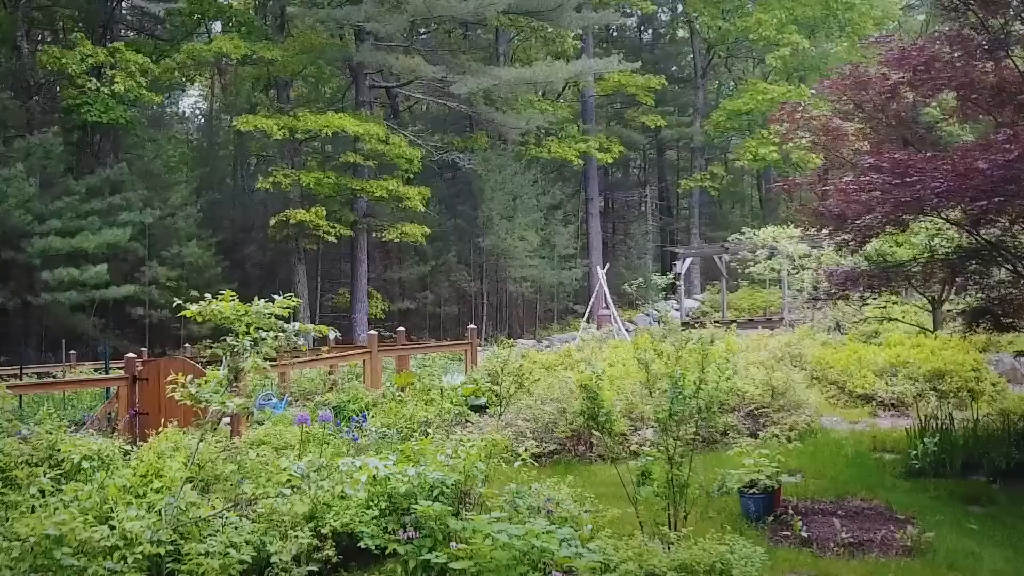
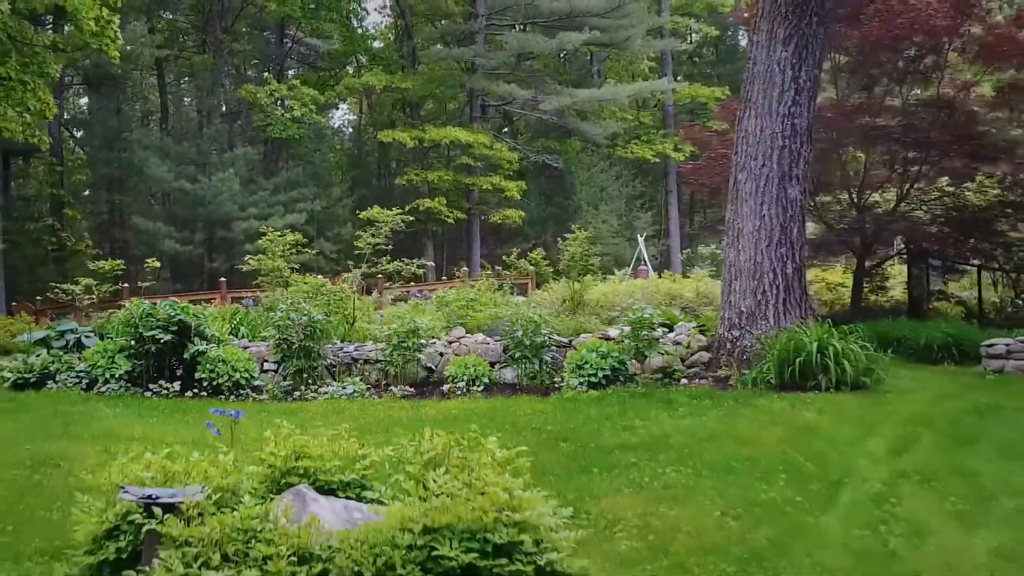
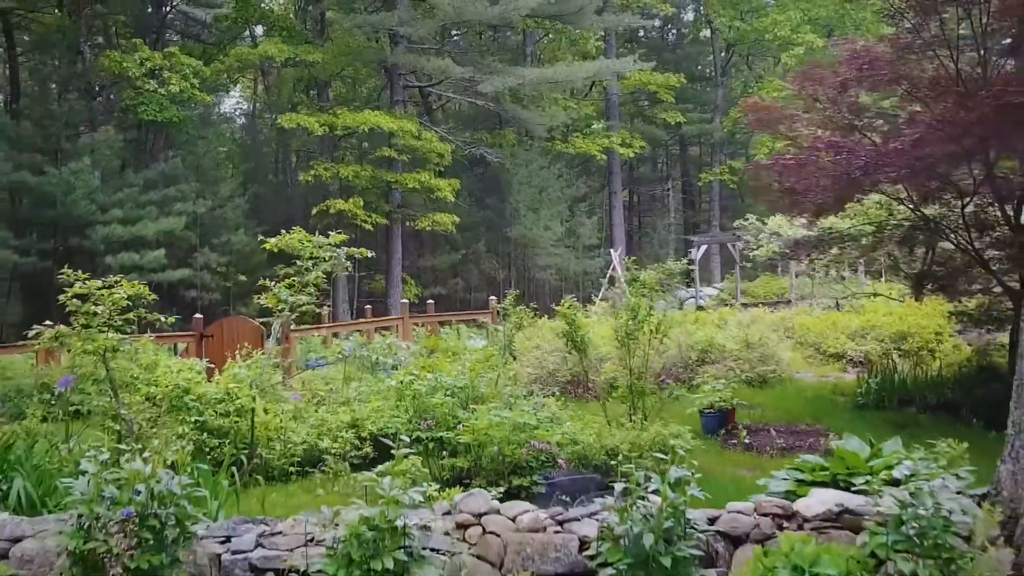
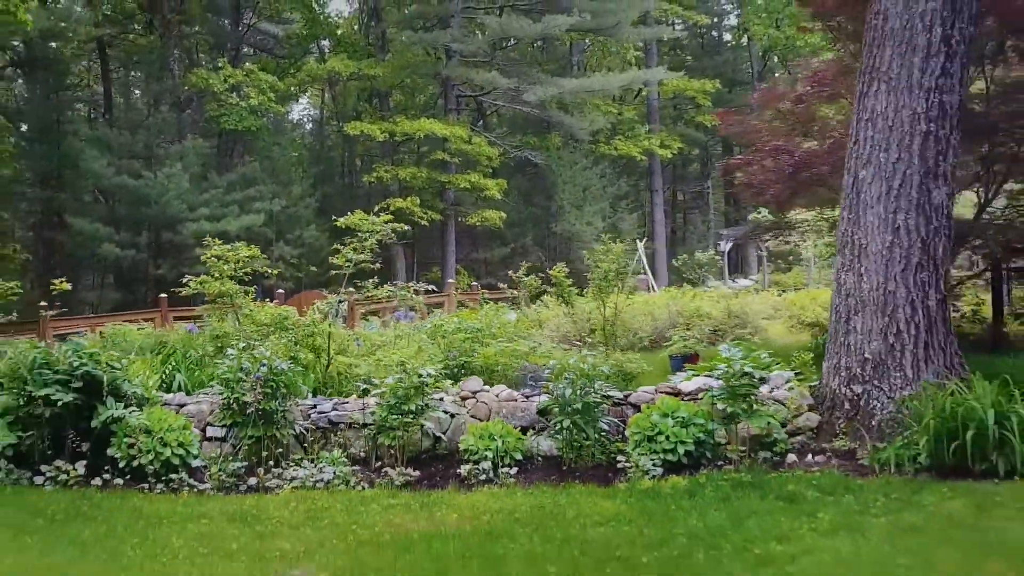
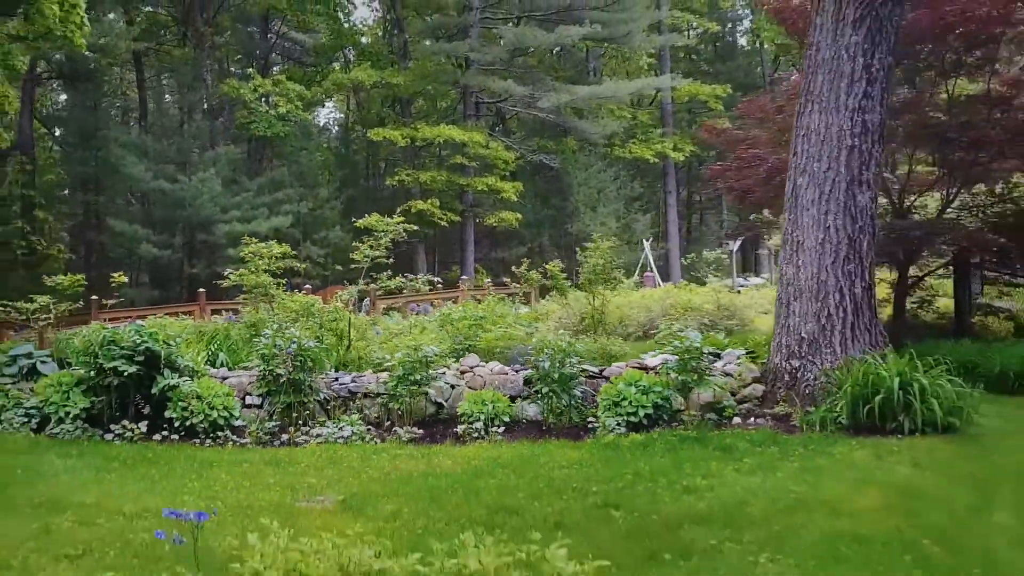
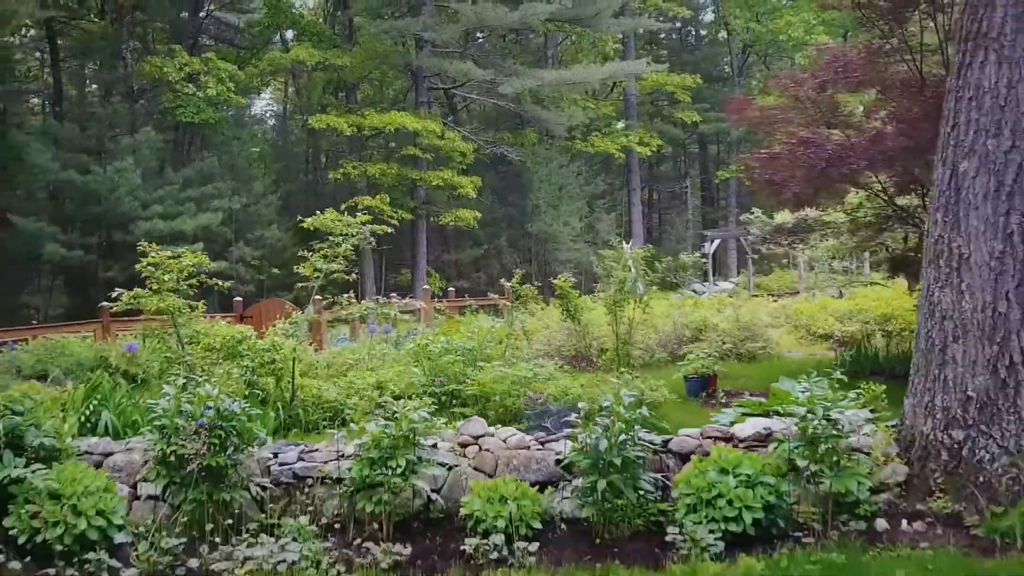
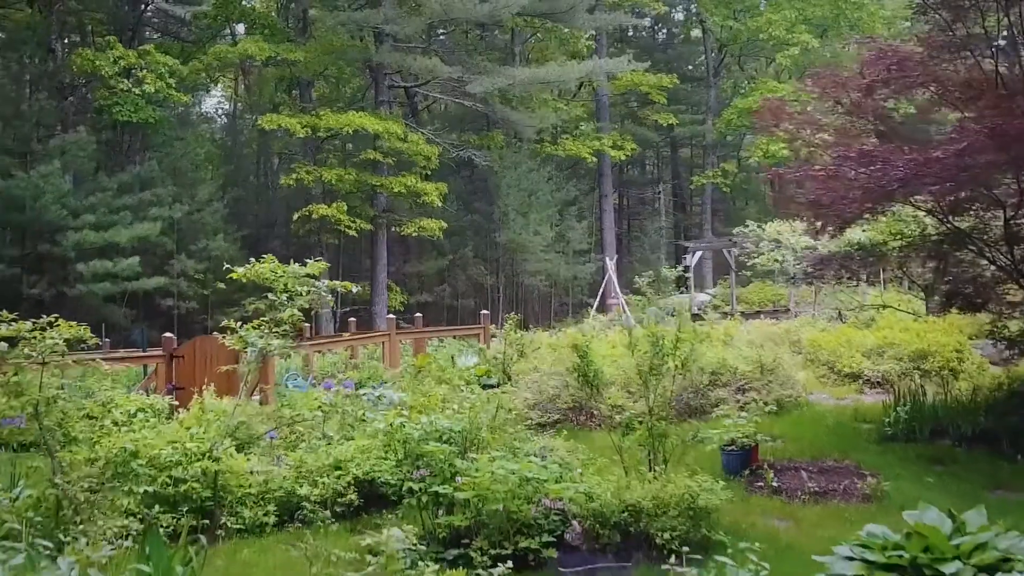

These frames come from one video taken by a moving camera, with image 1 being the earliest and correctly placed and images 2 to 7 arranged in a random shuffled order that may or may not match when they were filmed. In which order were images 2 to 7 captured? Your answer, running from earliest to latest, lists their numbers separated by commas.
7, 3, 6, 4, 5, 2
